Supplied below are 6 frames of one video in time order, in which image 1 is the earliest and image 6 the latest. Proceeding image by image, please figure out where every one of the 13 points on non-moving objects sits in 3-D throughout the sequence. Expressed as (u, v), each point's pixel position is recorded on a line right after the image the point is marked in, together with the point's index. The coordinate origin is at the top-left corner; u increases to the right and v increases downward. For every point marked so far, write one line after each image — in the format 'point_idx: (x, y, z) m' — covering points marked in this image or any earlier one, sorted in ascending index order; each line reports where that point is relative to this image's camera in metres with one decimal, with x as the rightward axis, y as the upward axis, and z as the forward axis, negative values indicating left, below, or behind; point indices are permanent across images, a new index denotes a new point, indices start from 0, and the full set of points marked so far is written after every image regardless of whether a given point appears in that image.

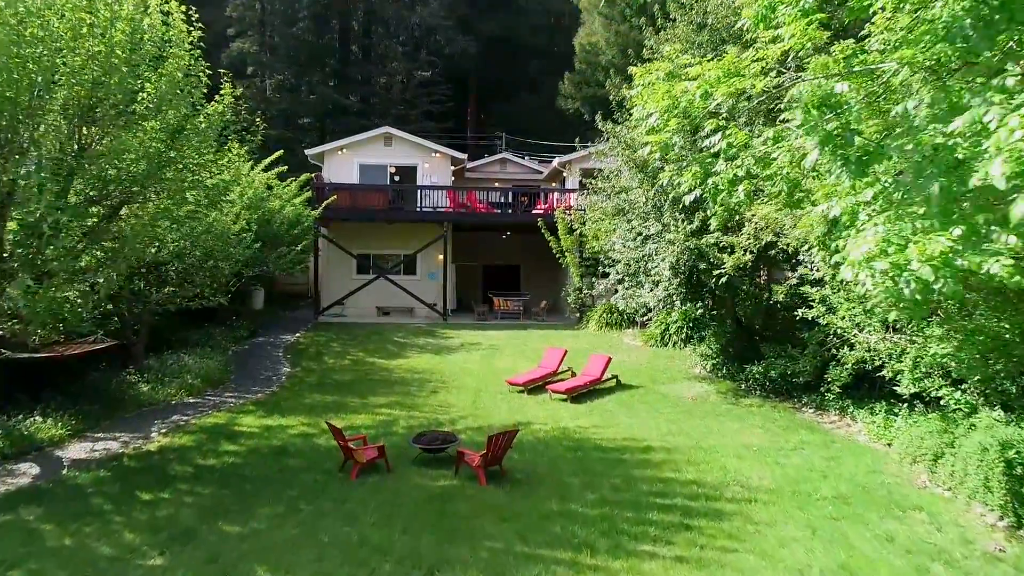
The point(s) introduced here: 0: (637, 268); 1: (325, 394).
0: (+2.0, +0.3, +11.5) m
1: (-3.1, -1.8, +11.9) m
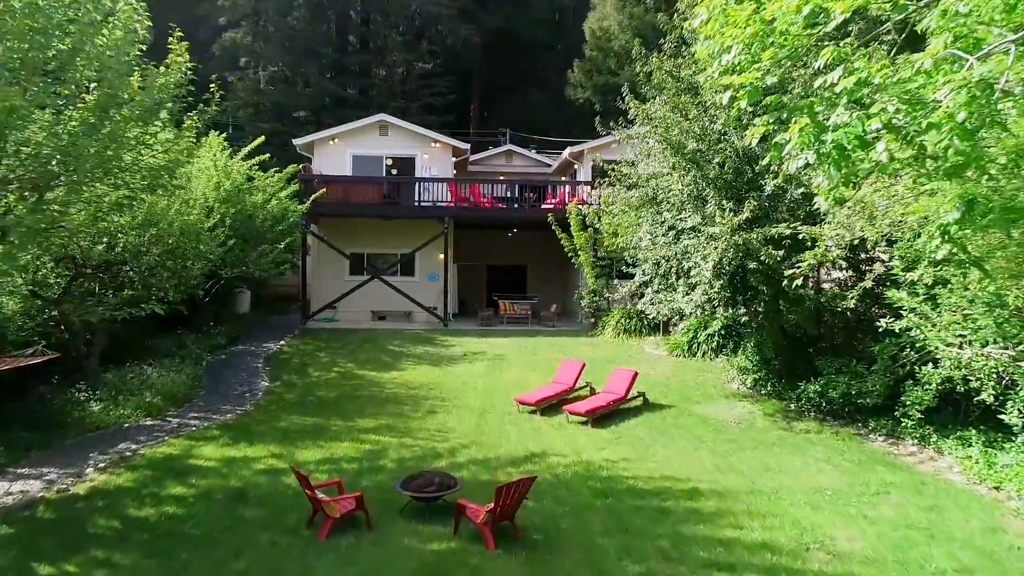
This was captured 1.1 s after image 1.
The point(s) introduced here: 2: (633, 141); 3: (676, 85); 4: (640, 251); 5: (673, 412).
0: (+2.2, +0.3, +9.8) m
1: (-3.0, -1.8, +10.2) m
2: (+2.0, +2.4, +11.7) m
3: (+2.3, +2.9, +10.0) m
4: (+1.9, +0.6, +10.6) m
5: (+2.2, -1.7, +9.9) m
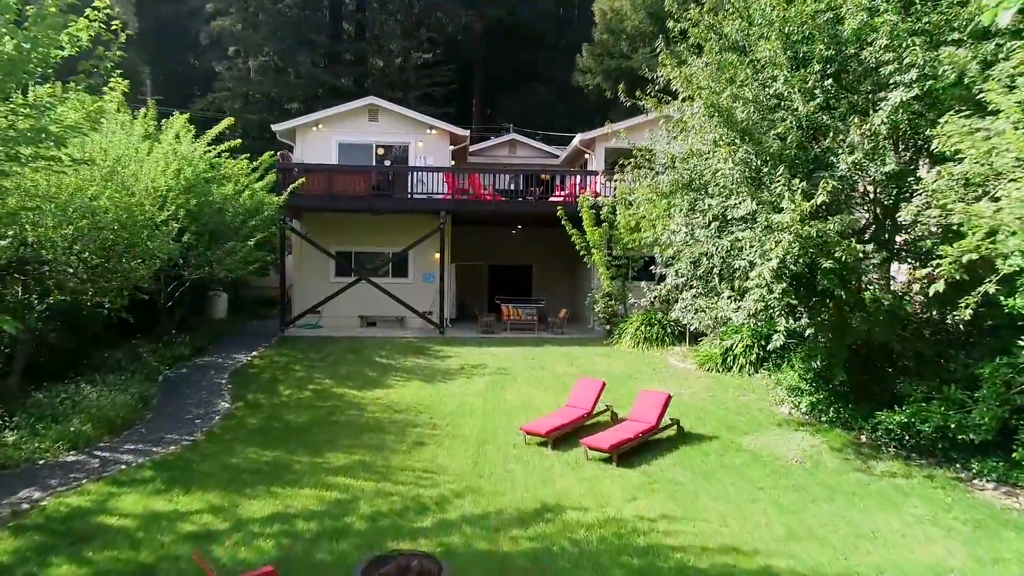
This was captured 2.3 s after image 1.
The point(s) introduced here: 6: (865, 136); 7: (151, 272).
0: (+2.2, +0.2, +7.9) m
1: (-2.9, -1.9, +8.3) m
2: (+2.1, +2.4, +9.8) m
3: (+2.4, +2.8, +8.1) m
4: (+2.0, +0.5, +8.7) m
5: (+2.3, -1.8, +8.0) m
6: (+3.4, +1.5, +6.8) m
7: (-5.3, +0.2, +10.4) m
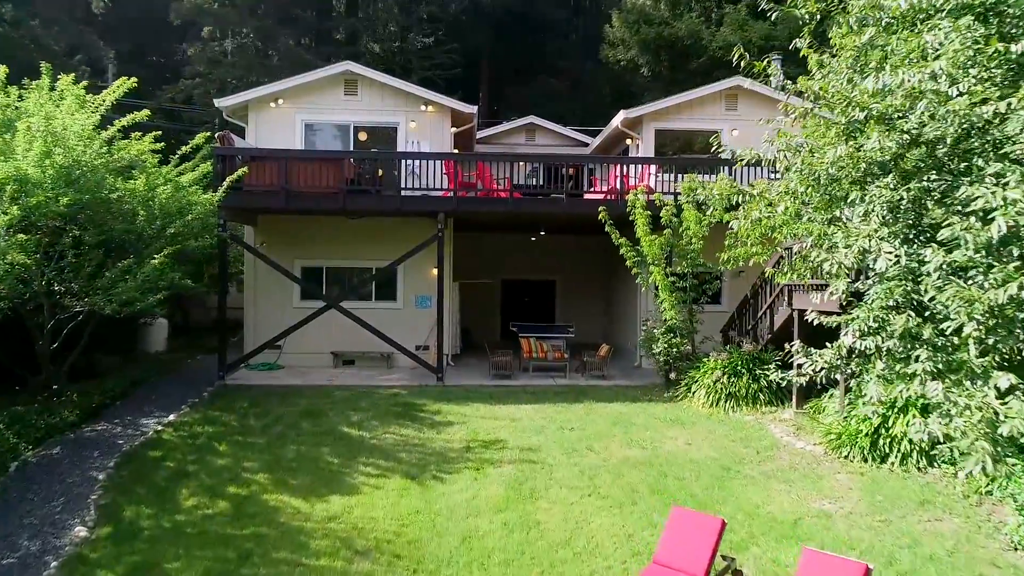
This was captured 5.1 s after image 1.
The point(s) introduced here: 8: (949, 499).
0: (+2.5, -0.2, +3.9) m
1: (-2.6, -2.3, +4.3) m
2: (+2.4, +1.9, +5.8) m
3: (+2.7, +2.4, +4.1) m
4: (+2.3, +0.1, +4.7) m
5: (+2.6, -2.2, +4.0) m
6: (+3.7, +1.0, +2.8) m
7: (-5.0, -0.2, +6.5) m
8: (+3.9, -1.9, +6.4) m
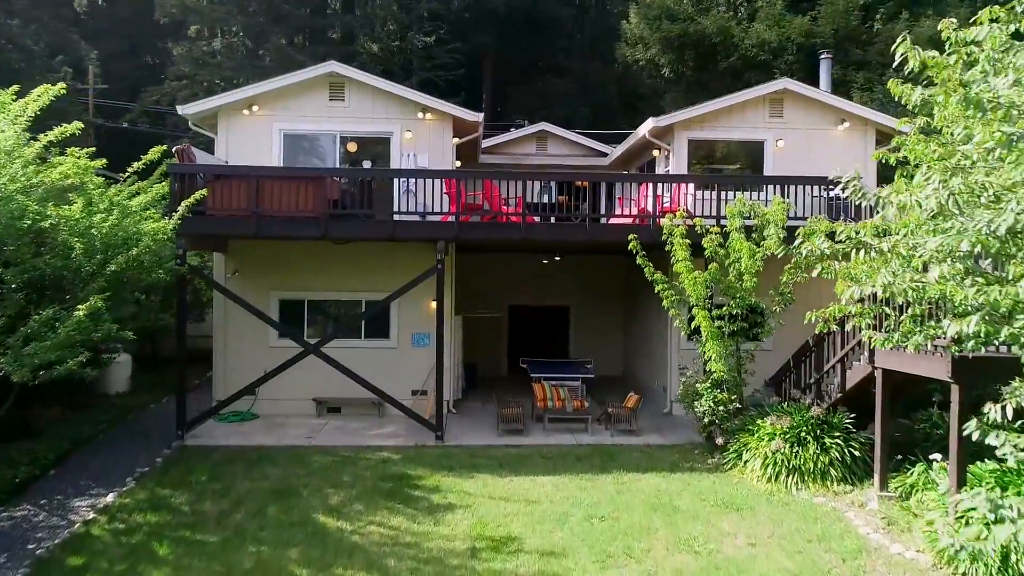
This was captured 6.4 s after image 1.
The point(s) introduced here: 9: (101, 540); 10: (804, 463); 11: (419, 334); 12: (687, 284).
0: (+2.7, -0.8, +2.2) m
1: (-2.4, -2.9, +2.7) m
2: (+2.5, +1.4, +4.1) m
3: (+2.8, +1.8, +2.4) m
4: (+2.4, -0.5, +3.0) m
5: (+2.8, -2.8, +2.3) m
6: (+3.8, +0.5, +1.1) m
7: (-4.8, -0.8, +4.8) m
8: (+4.0, -2.4, +4.7) m
9: (-3.8, -2.3, +6.7) m
10: (+3.1, -1.9, +7.6) m
11: (-1.4, -0.7, +10.8) m
12: (+2.1, 0.0, +8.5) m
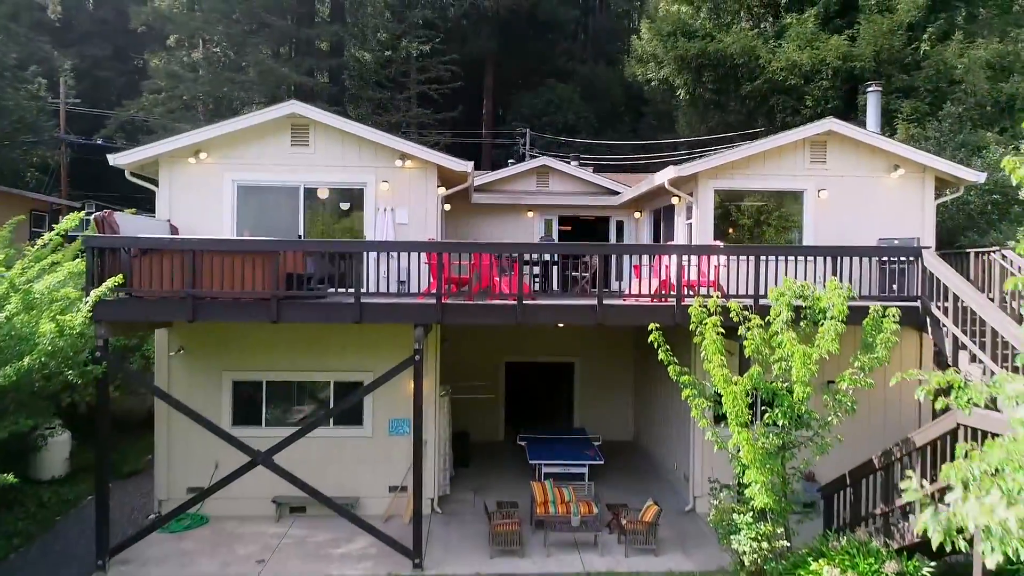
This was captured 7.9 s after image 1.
0: (+2.6, -1.8, +0.5) m
1: (-2.5, -3.9, +1.0) m
2: (+2.4, +0.3, +2.4) m
3: (+2.7, +0.8, +0.7) m
4: (+2.4, -1.5, +1.3) m
5: (+2.7, -3.8, +0.6) m
6: (+3.7, -0.6, -0.6) m
7: (-4.9, -1.8, +3.2) m
8: (+4.0, -3.5, +3.0) m
9: (-3.9, -3.4, +5.0) m
10: (+3.1, -2.9, +6.0) m
11: (-1.5, -1.7, +9.2) m
12: (+2.0, -1.0, +6.8) m
